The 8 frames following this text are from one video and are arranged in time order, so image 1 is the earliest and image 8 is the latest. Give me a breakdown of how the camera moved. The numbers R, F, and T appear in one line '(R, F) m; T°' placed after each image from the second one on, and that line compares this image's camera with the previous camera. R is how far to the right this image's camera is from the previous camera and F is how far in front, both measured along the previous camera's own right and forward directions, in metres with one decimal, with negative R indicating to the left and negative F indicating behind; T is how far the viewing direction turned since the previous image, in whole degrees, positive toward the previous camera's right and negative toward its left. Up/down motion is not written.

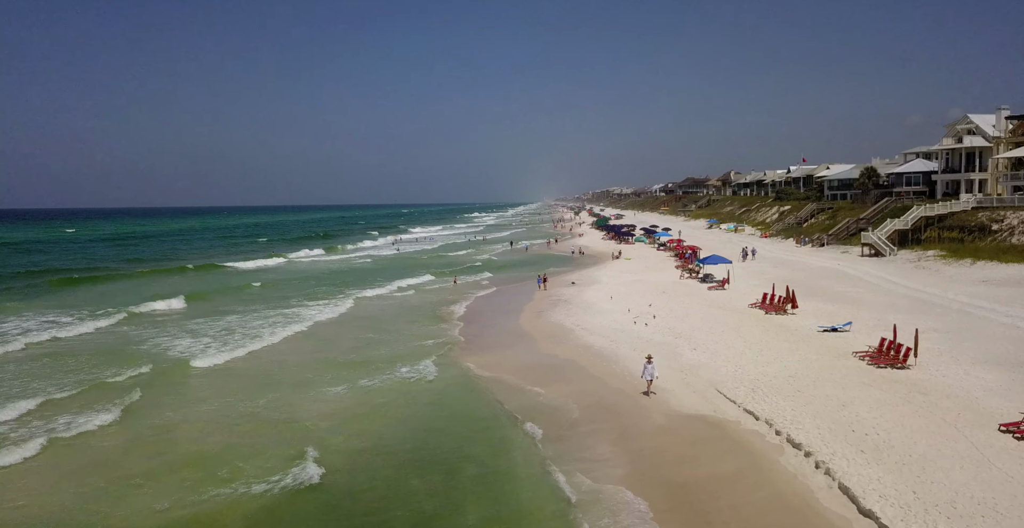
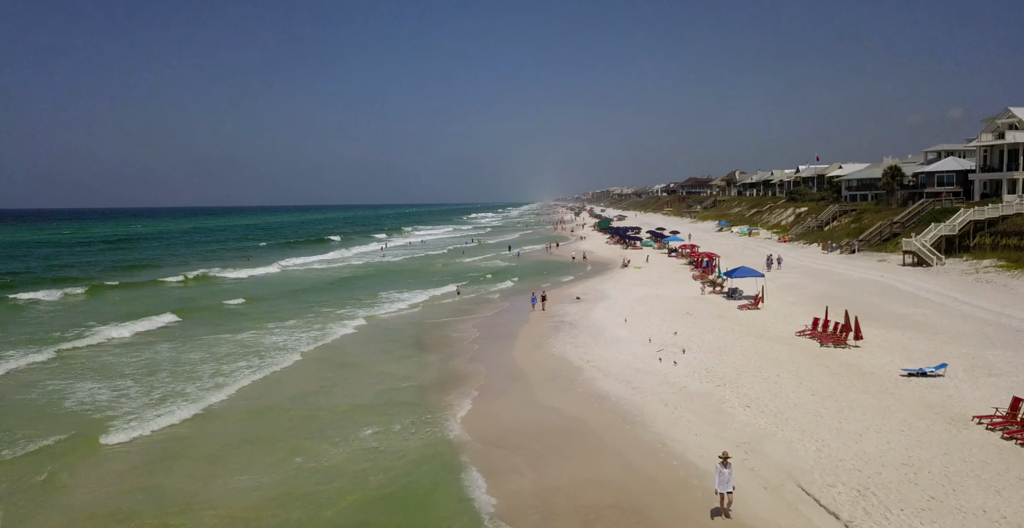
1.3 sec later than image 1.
(+0.2, +5.4) m; 0°
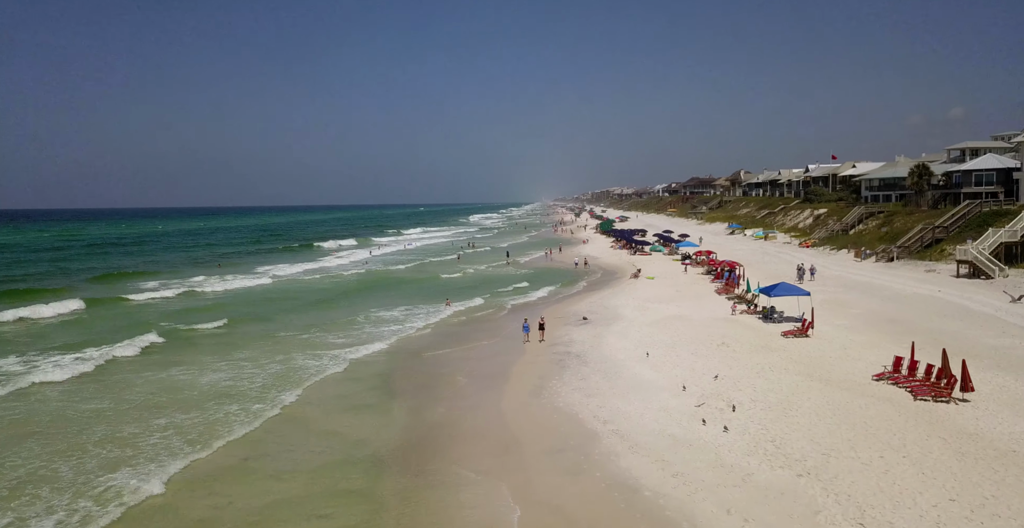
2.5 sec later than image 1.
(+0.2, +5.5) m; 0°
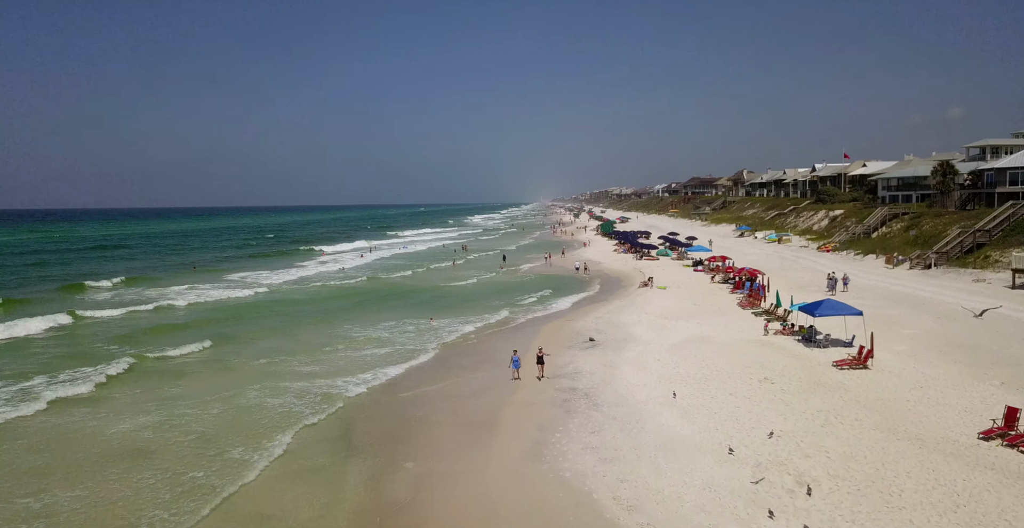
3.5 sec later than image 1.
(+0.1, +4.5) m; 0°
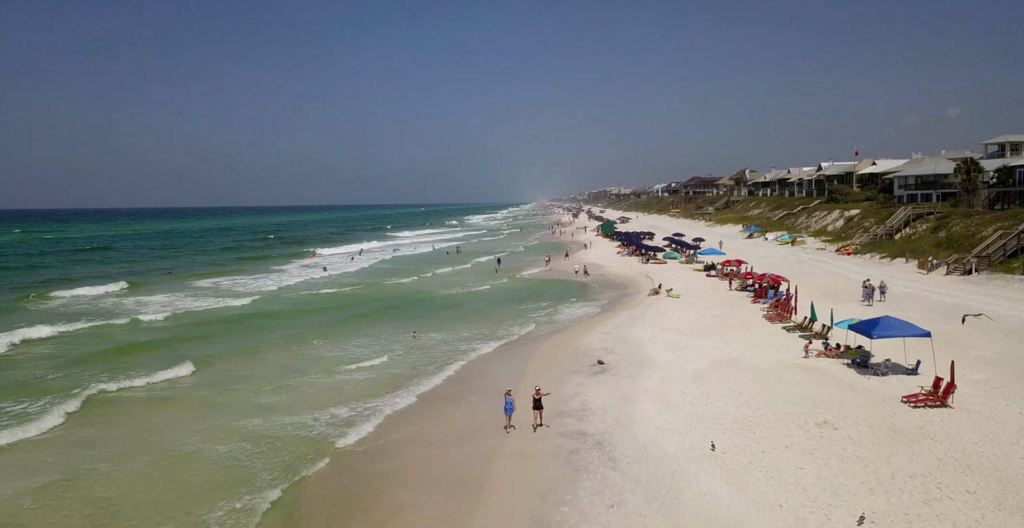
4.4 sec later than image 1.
(+0.1, +3.9) m; 0°
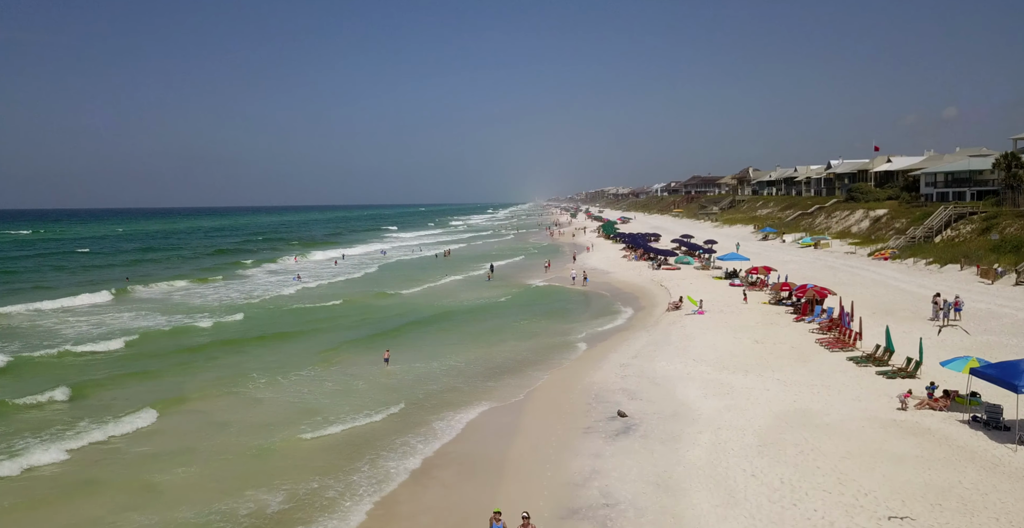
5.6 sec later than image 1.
(+0.2, +5.8) m; 0°
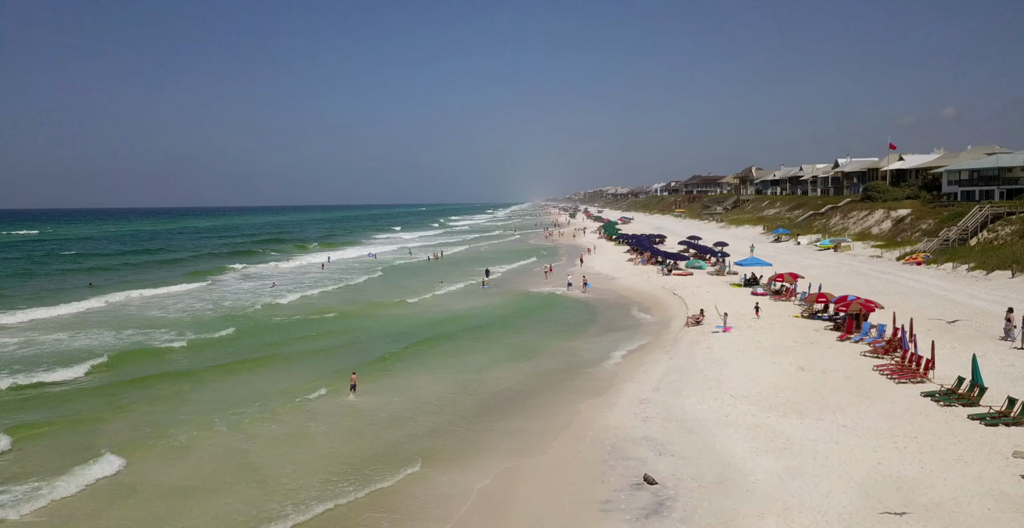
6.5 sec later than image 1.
(+0.1, +4.1) m; 0°
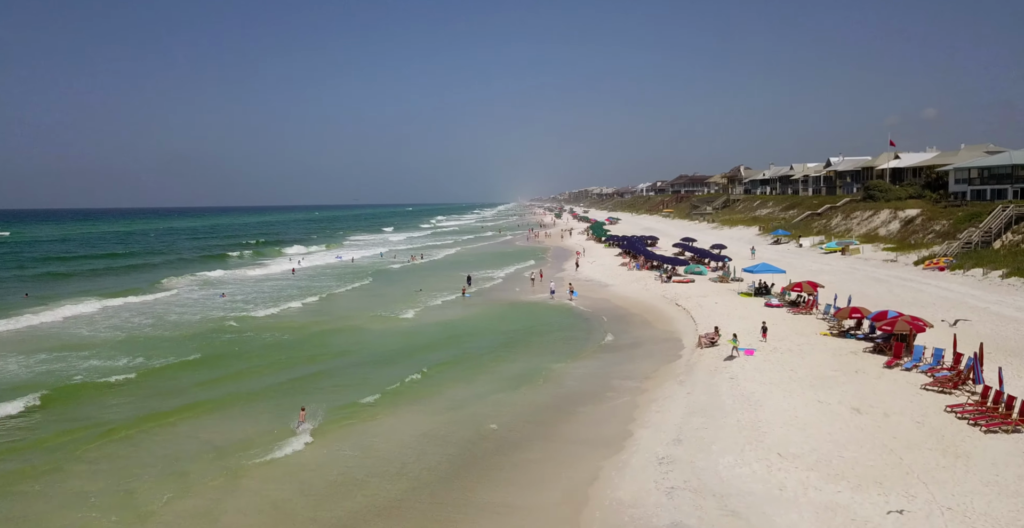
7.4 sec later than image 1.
(+0.1, +4.2) m; +1°
